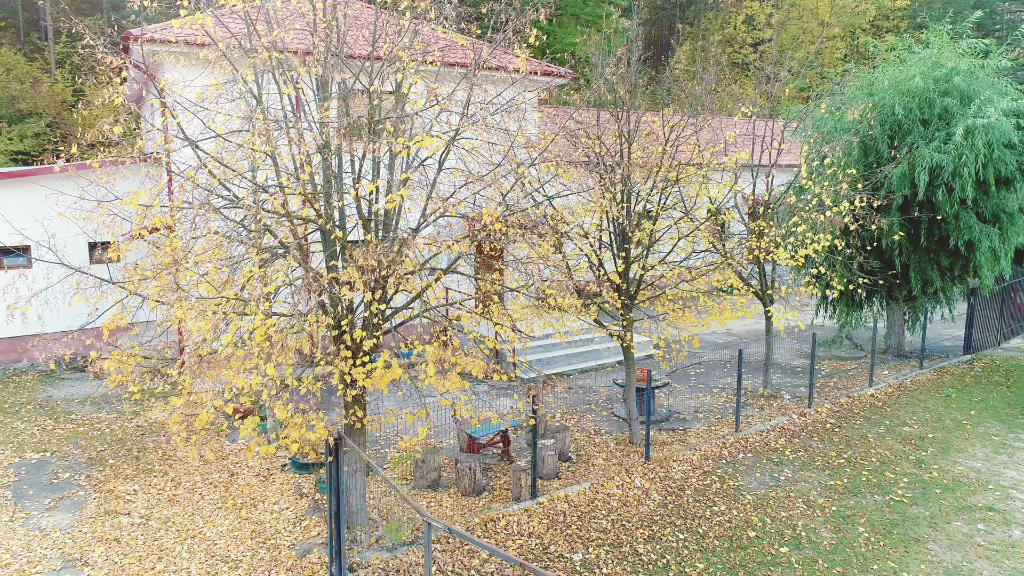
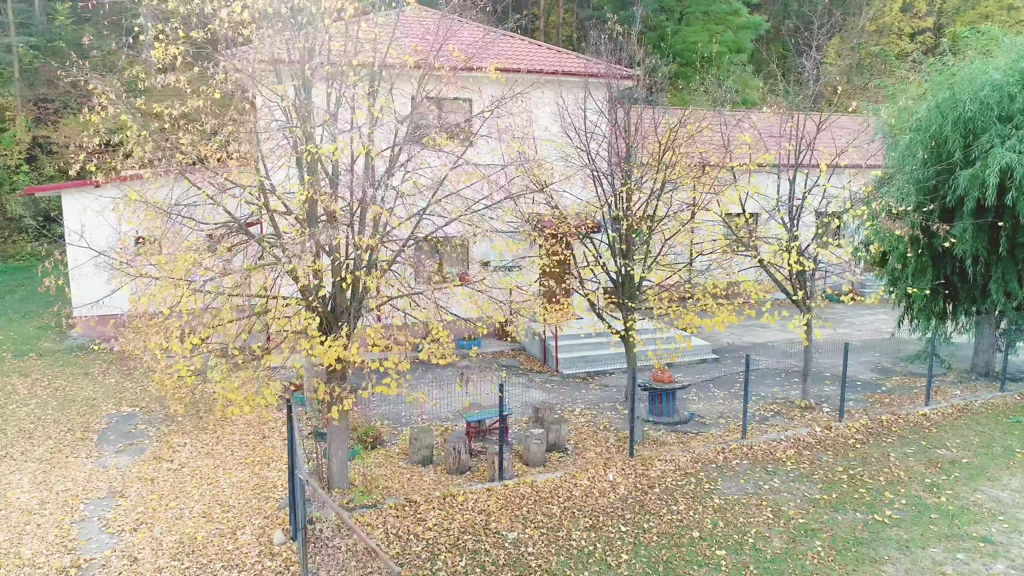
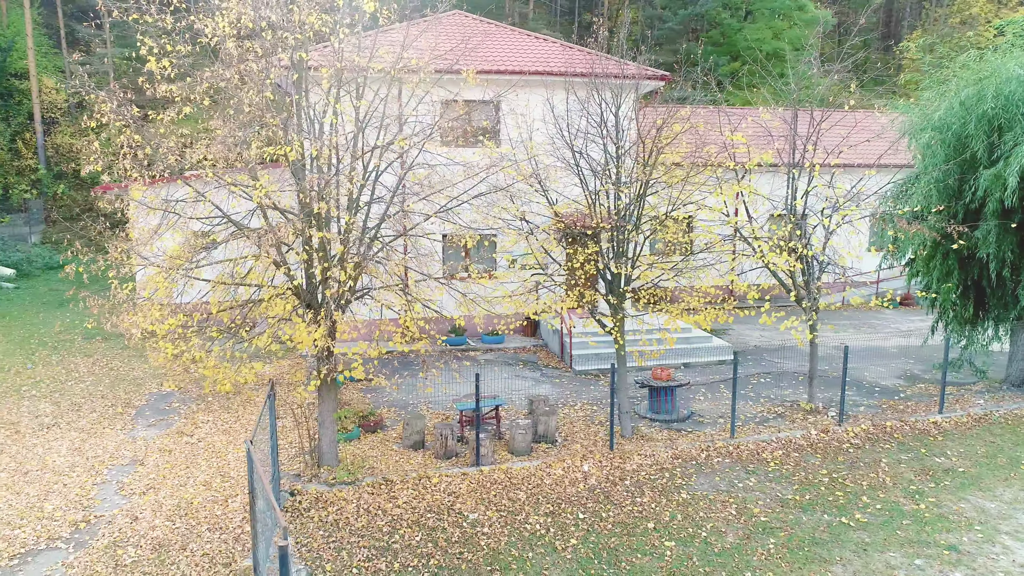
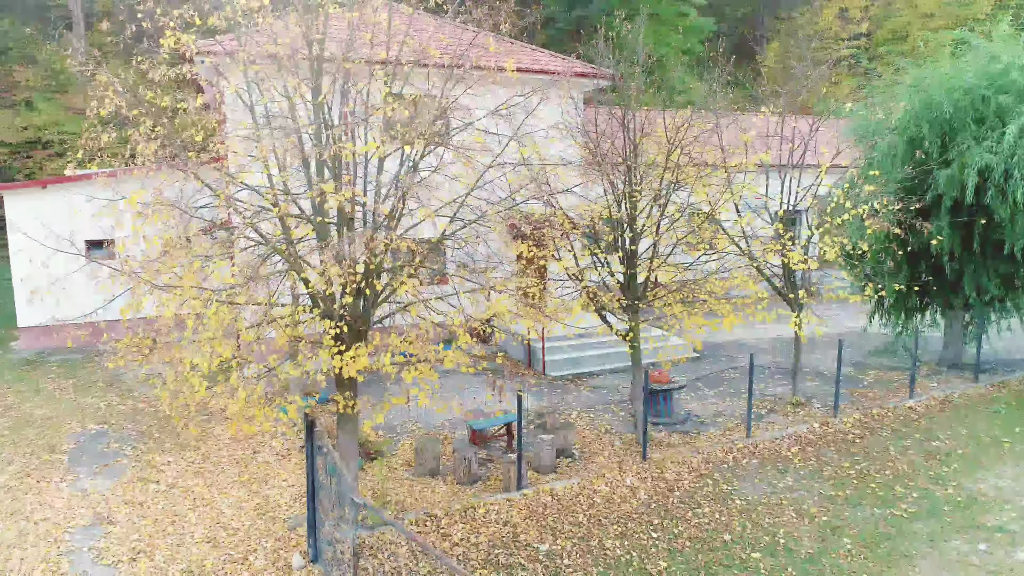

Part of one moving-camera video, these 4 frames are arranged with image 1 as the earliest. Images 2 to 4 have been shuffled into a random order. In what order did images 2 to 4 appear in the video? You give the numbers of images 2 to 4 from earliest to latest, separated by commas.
4, 2, 3
